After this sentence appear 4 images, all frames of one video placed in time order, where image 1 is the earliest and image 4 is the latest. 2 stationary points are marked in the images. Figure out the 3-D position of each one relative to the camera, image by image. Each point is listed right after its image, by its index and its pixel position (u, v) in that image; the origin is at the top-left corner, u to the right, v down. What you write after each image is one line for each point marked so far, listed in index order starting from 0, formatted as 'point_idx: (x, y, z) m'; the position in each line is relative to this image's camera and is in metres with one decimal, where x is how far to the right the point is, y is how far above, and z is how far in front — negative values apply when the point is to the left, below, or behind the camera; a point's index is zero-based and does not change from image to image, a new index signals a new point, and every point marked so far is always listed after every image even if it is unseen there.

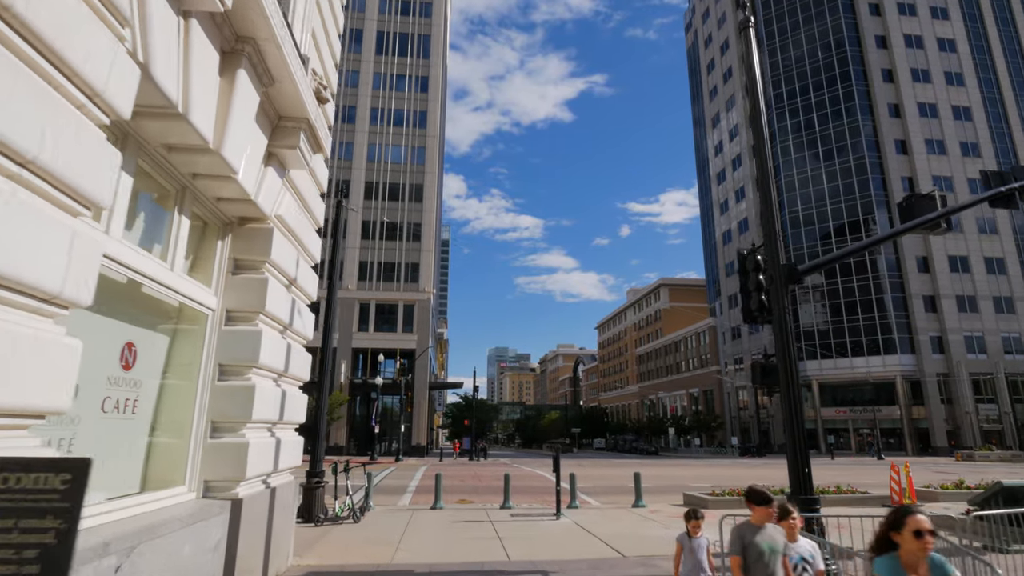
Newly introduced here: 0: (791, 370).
0: (+4.0, -1.2, +7.4) m
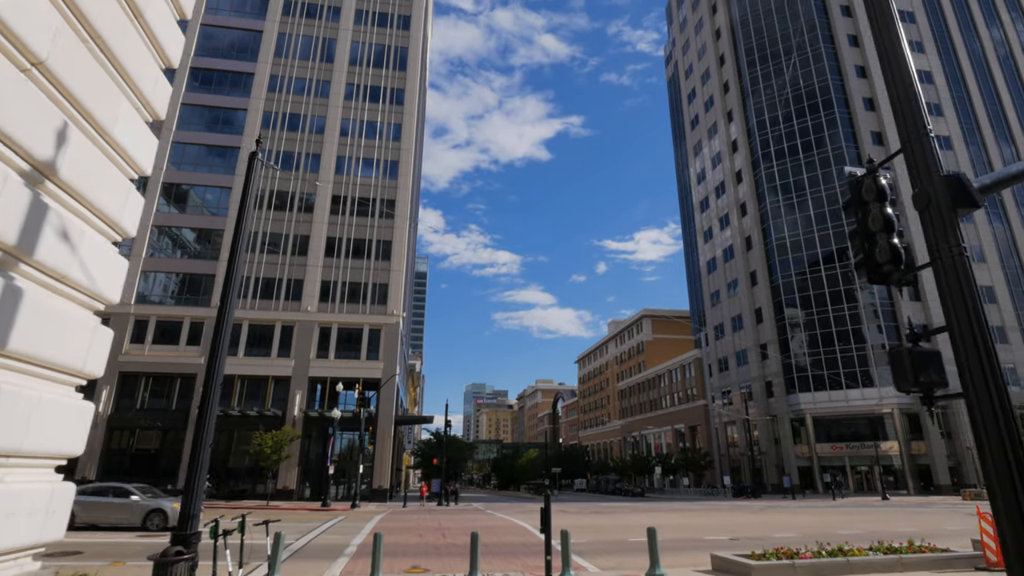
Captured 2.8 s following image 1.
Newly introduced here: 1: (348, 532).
0: (+3.7, -0.5, +4.1) m
1: (-5.2, -7.7, +16.6) m
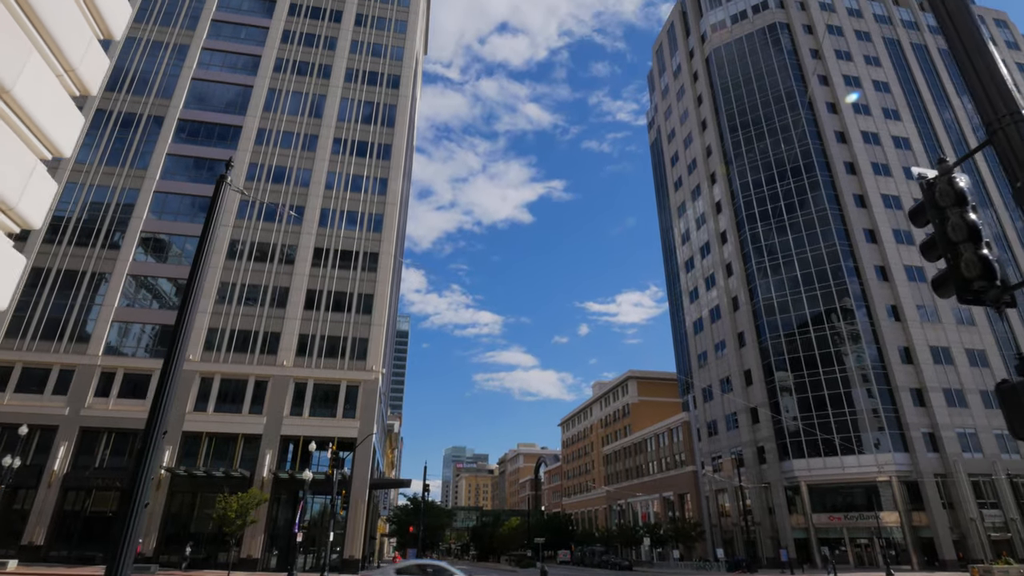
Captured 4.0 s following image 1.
0: (+4.0, -0.6, +3.4) m
1: (-5.5, -8.9, +14.6) m
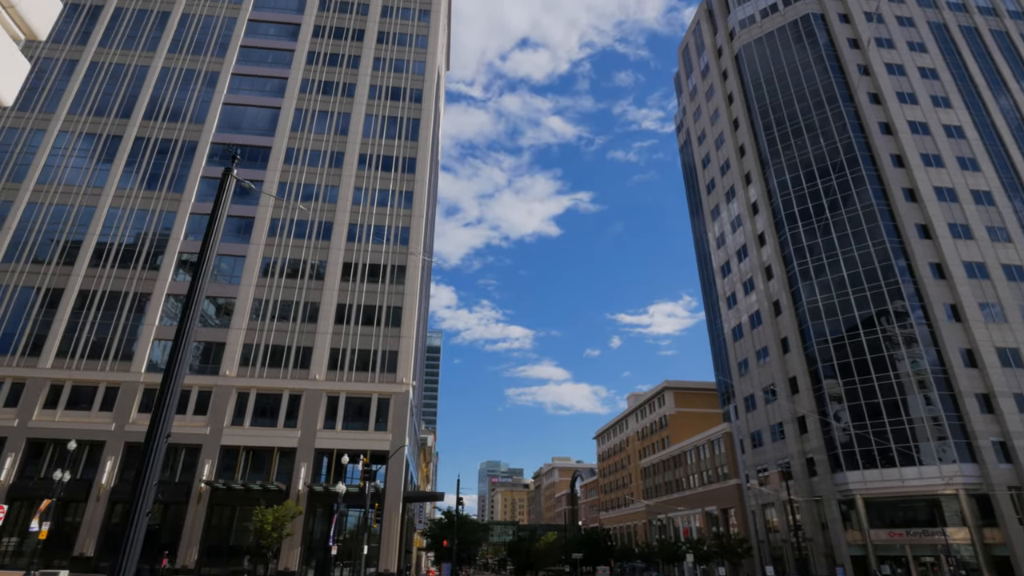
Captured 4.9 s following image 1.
0: (+4.3, -0.1, +2.4) m
1: (-4.3, -8.9, +14.0) m
